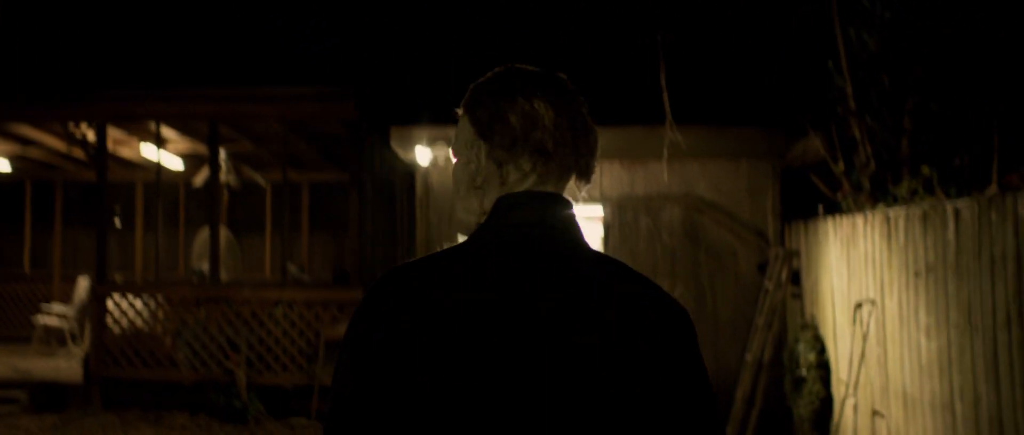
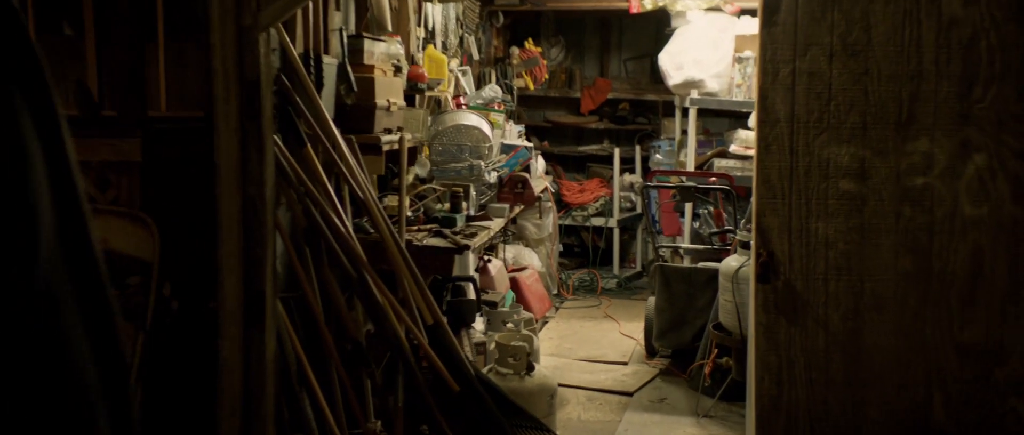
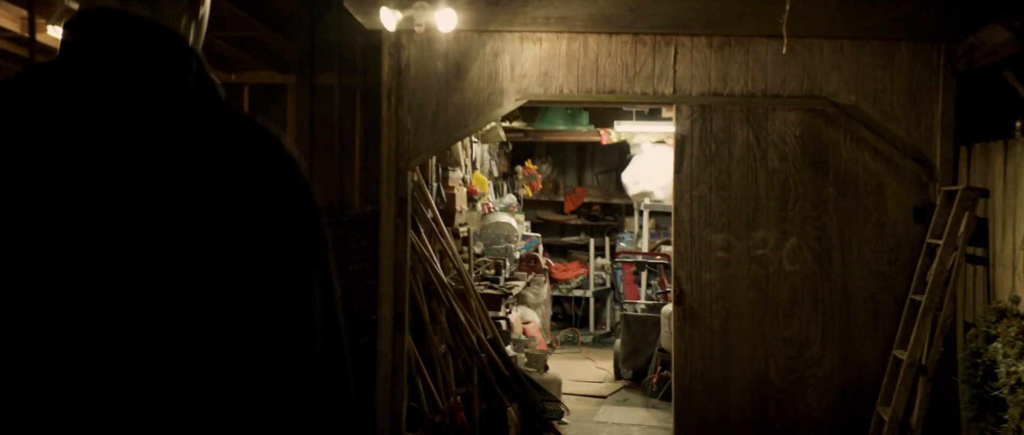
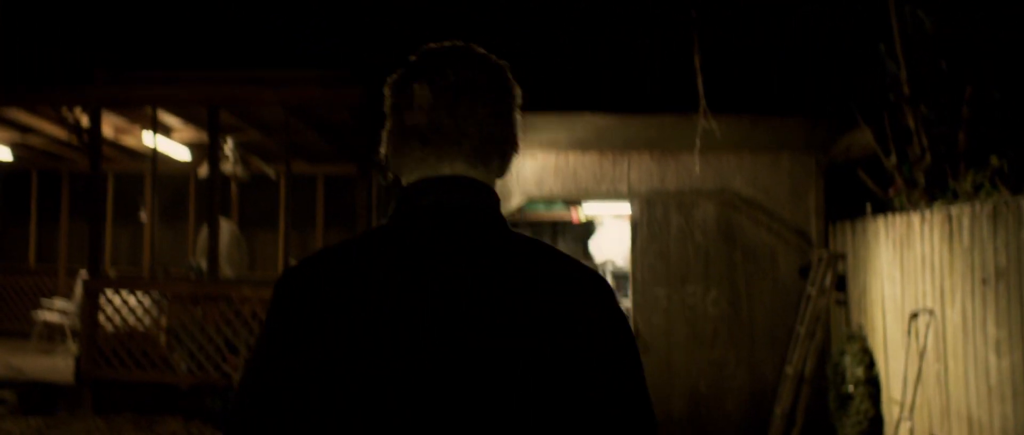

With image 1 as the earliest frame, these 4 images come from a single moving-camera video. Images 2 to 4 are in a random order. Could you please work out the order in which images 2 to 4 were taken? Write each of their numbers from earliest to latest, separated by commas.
4, 3, 2
